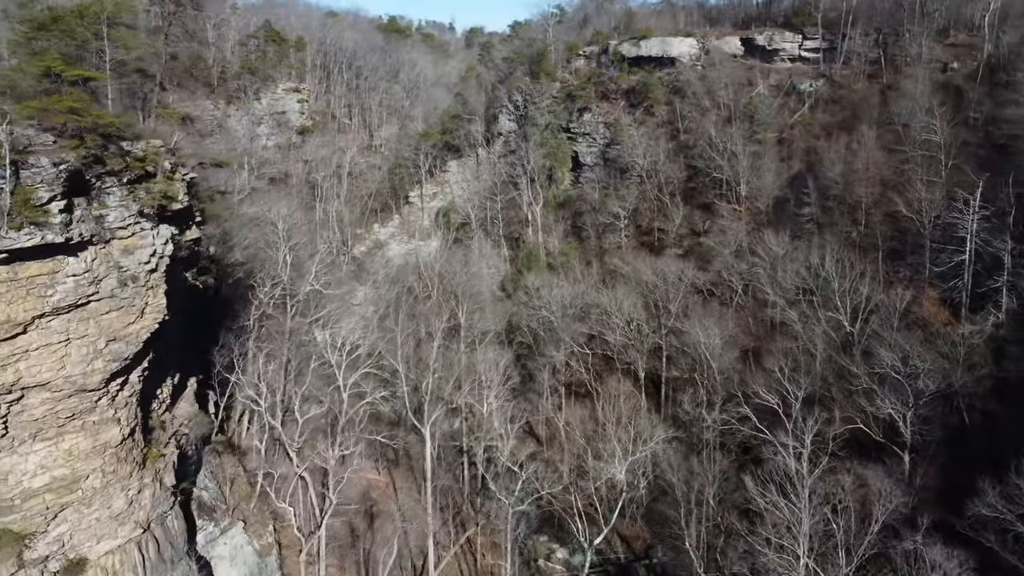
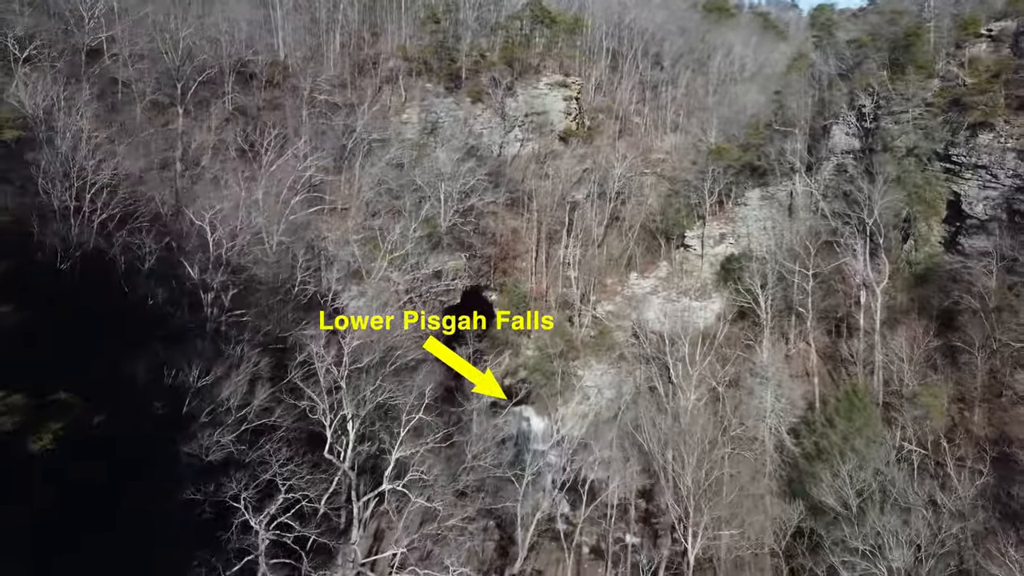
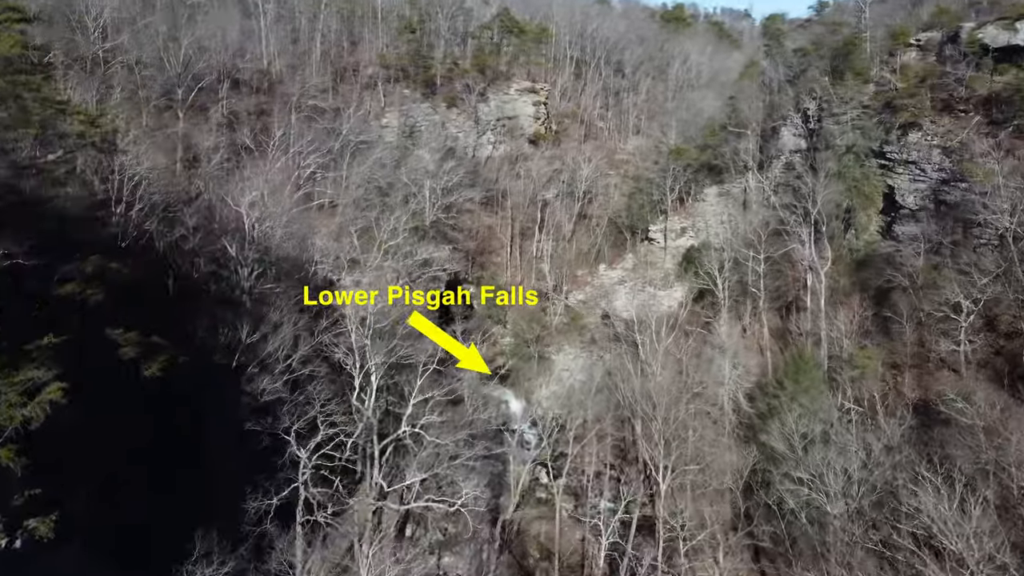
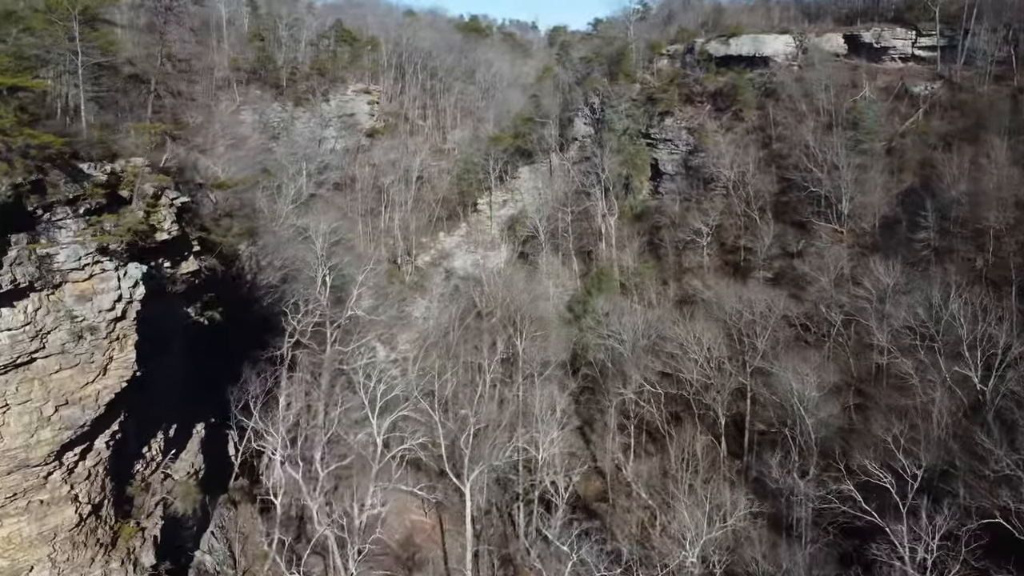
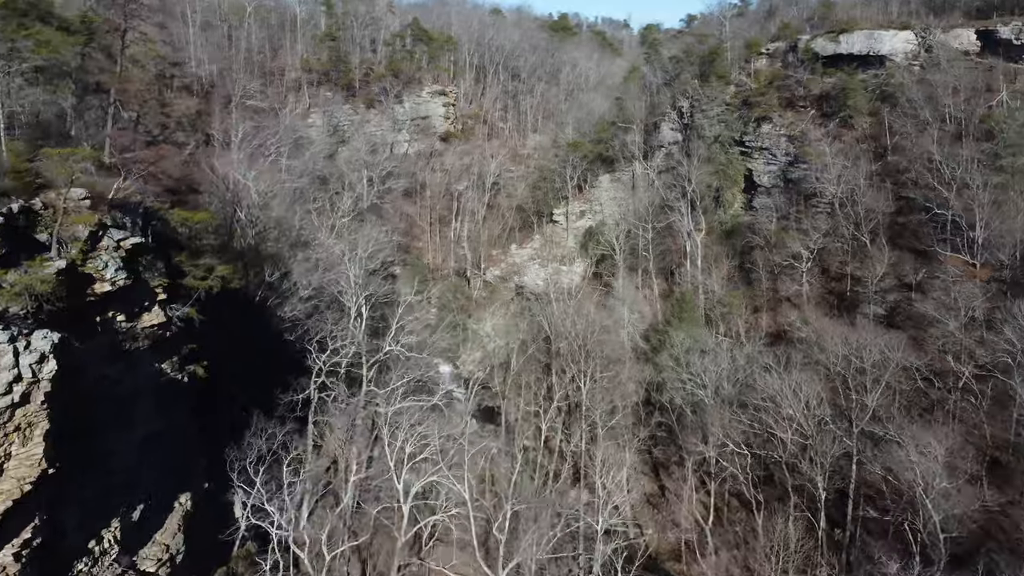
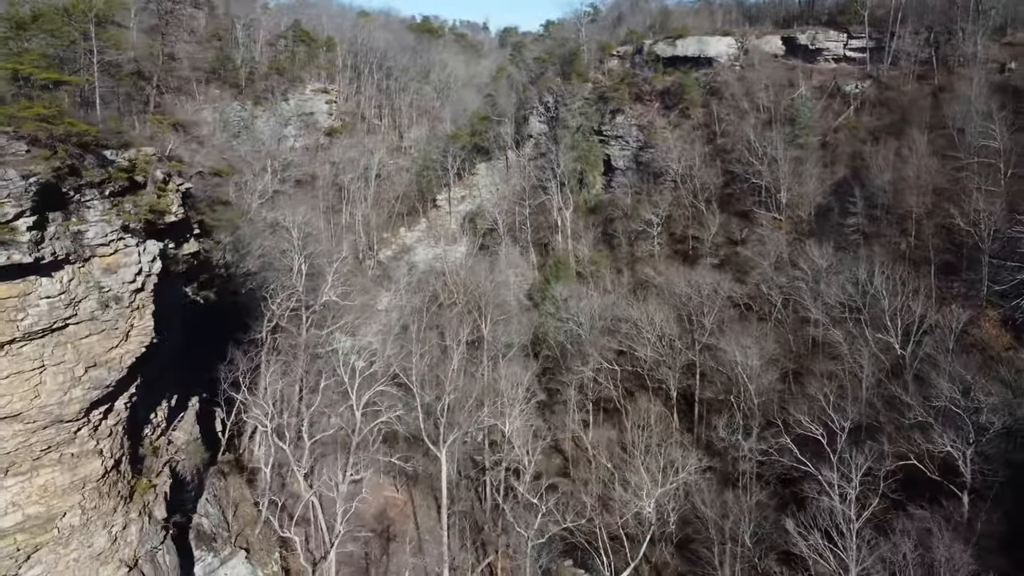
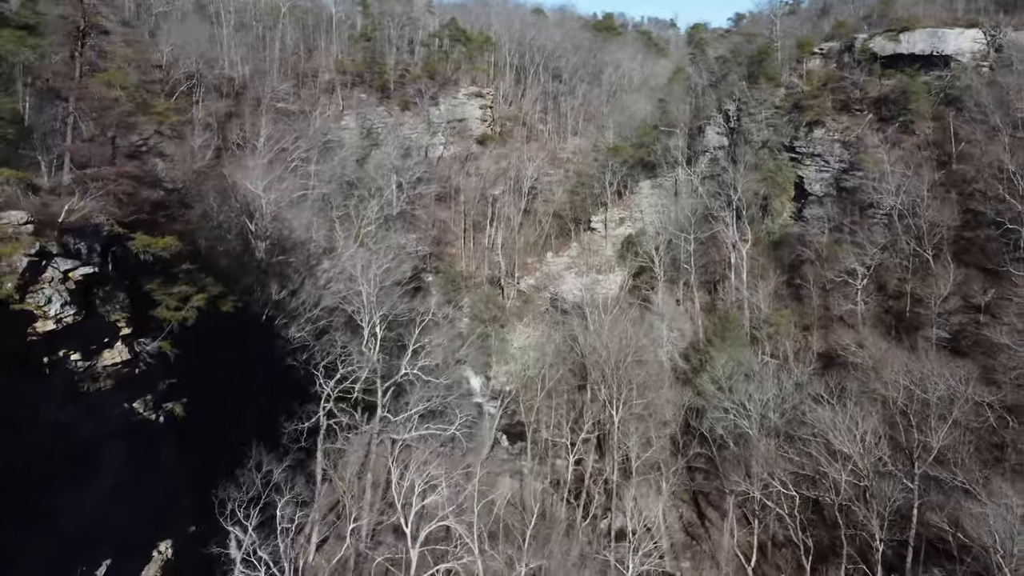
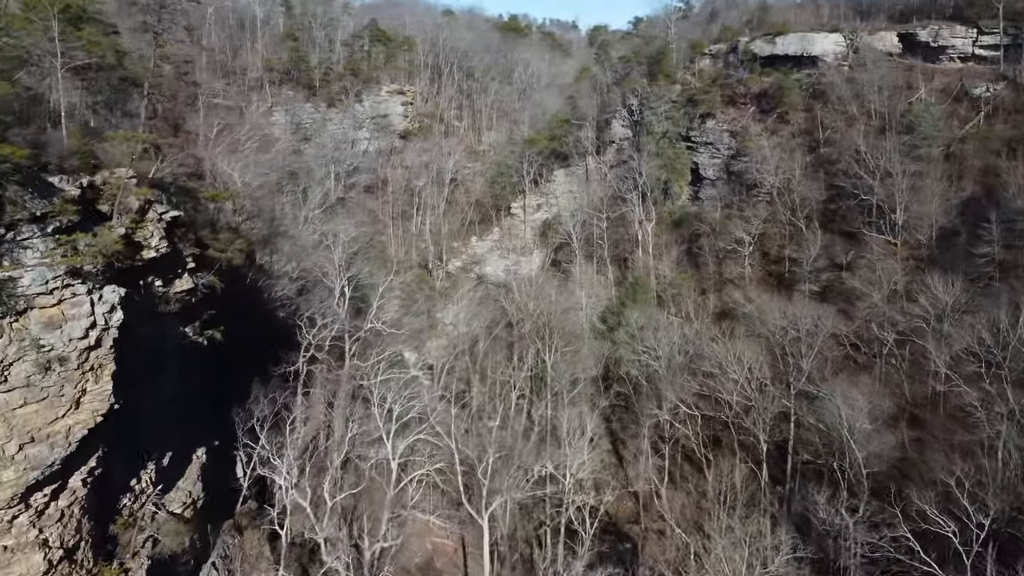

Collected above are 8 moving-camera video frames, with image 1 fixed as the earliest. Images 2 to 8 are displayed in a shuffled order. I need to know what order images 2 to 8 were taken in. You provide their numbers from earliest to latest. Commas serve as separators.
6, 4, 8, 5, 7, 3, 2
